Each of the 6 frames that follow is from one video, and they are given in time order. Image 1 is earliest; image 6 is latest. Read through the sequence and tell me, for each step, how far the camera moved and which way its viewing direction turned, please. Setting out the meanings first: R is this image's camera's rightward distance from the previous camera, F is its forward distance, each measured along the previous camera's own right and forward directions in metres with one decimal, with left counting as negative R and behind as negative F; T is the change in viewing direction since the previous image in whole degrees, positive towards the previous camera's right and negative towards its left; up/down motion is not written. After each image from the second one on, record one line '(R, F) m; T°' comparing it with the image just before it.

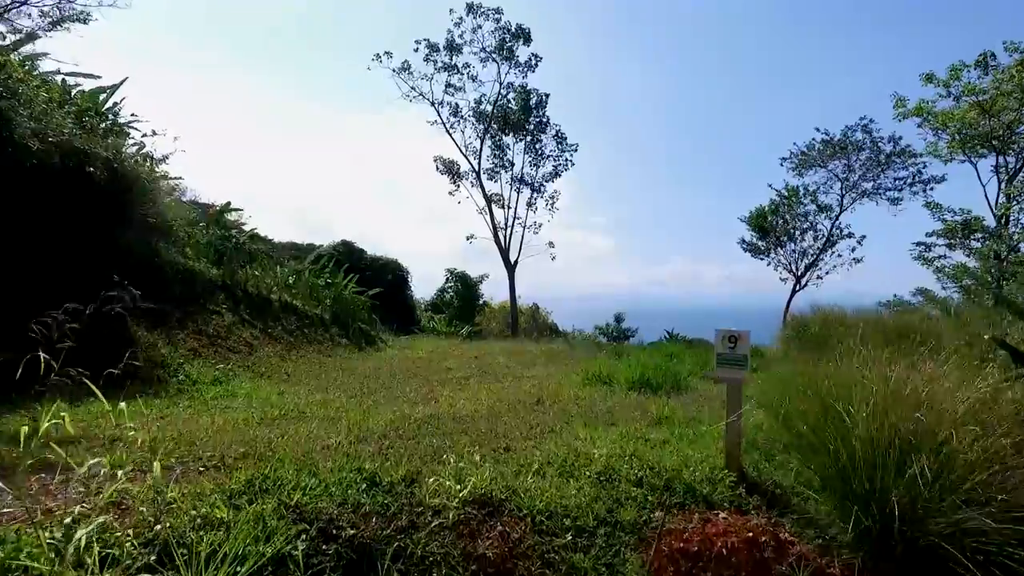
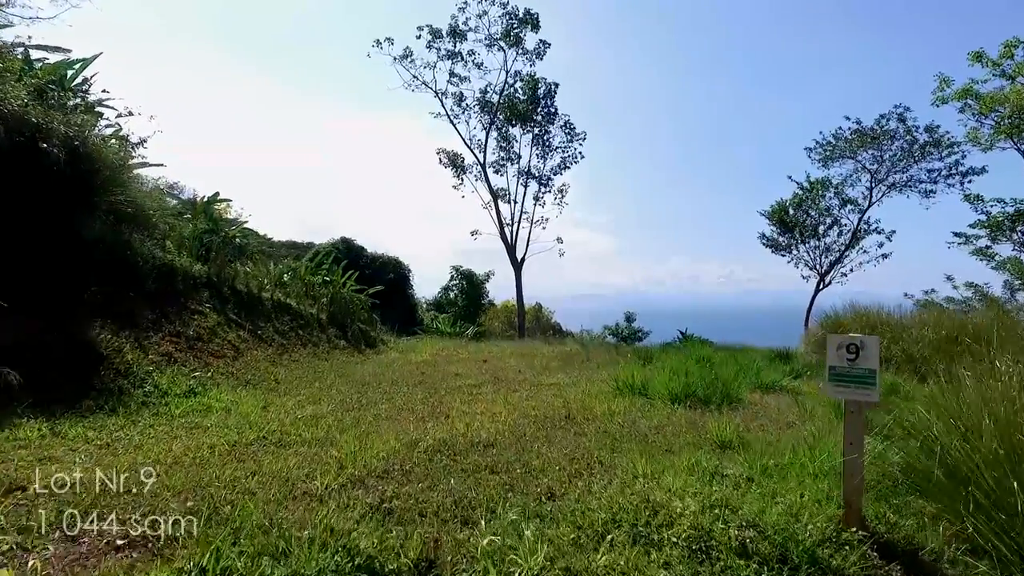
(-0.2, +0.7) m; 0°
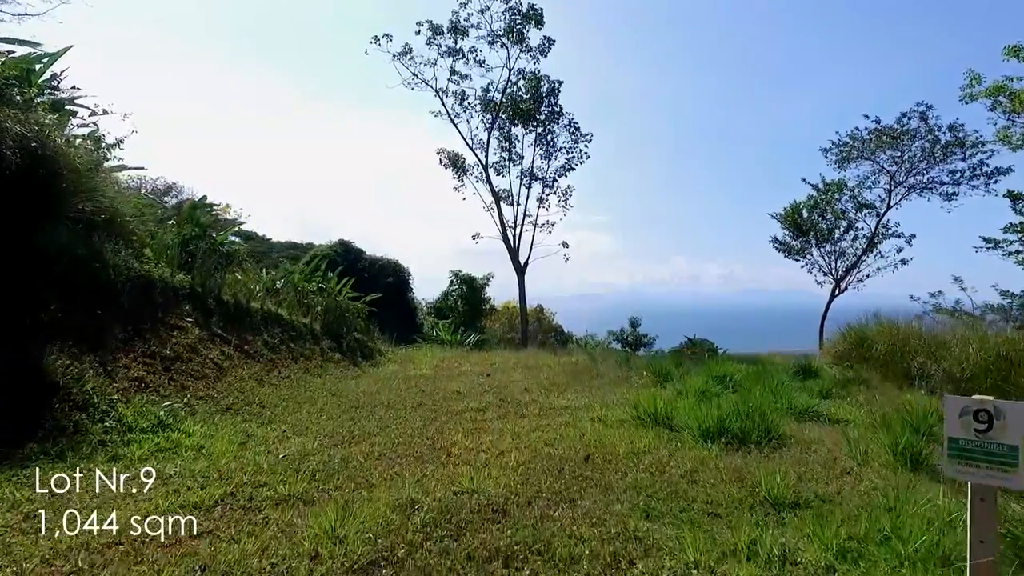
(-0.1, +0.5) m; 0°
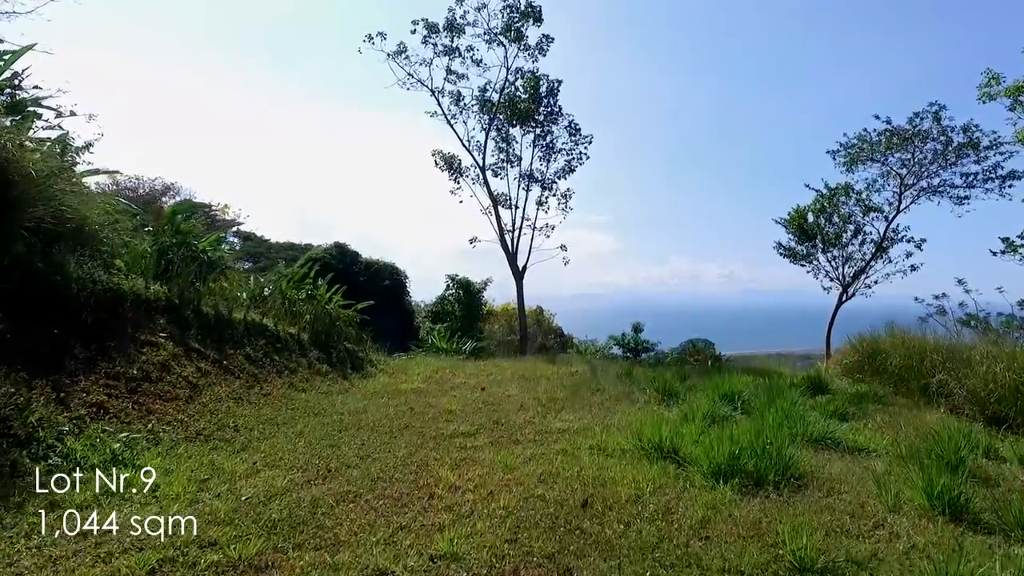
(+0.1, +0.4) m; 0°
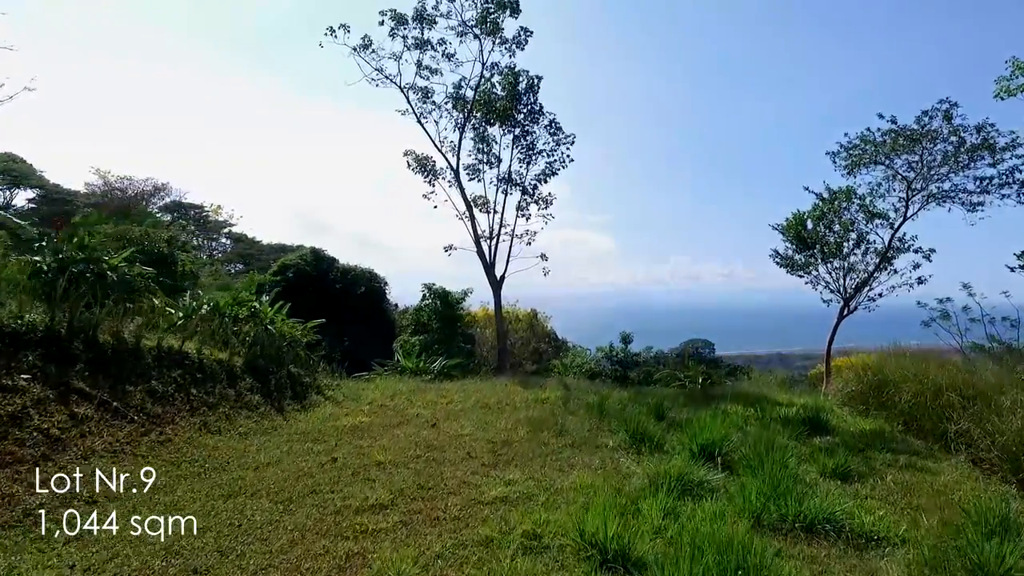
(+0.6, +0.9) m; 0°
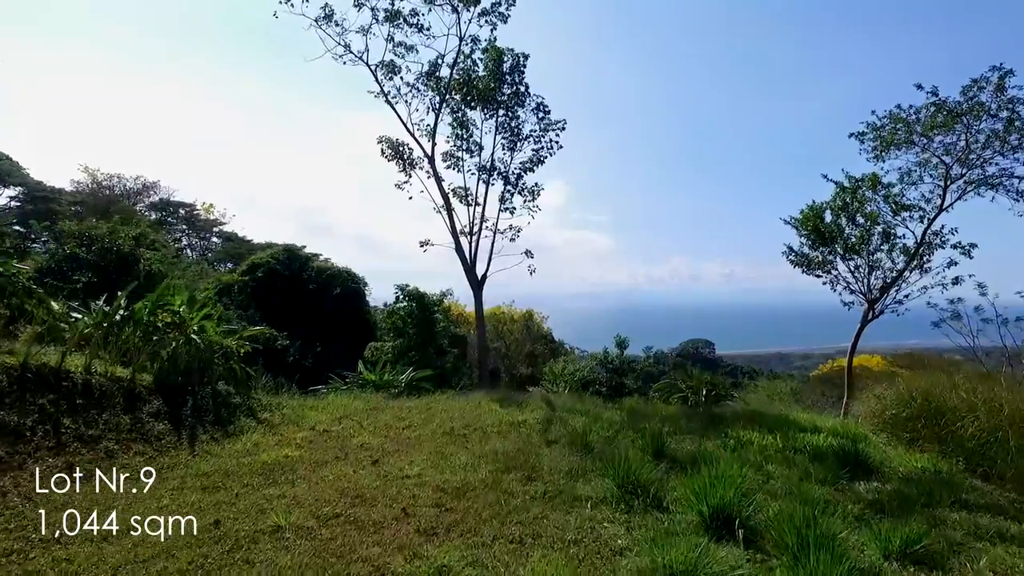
(+0.4, +1.3) m; 0°
